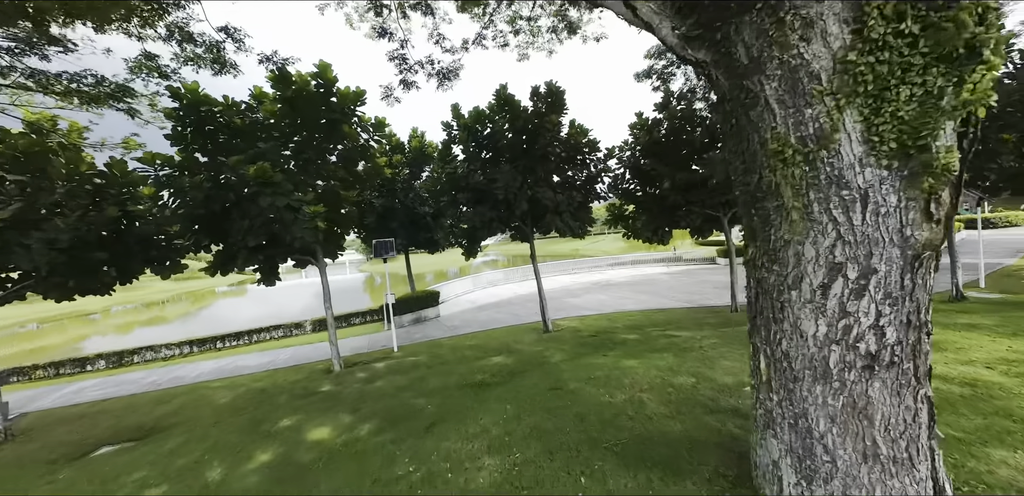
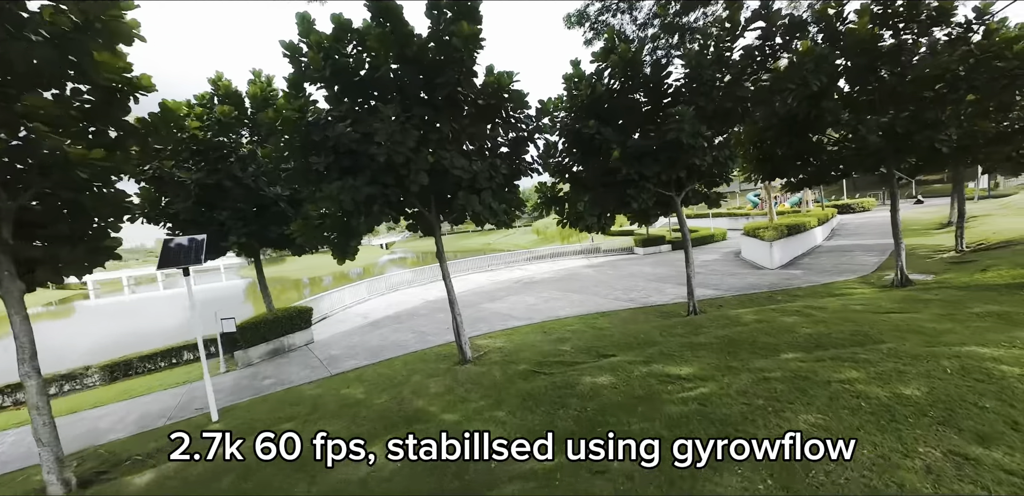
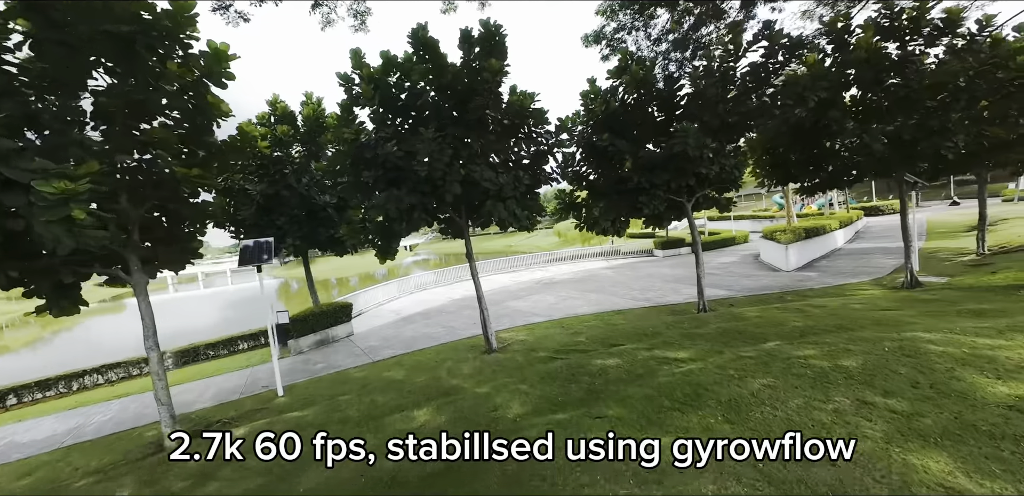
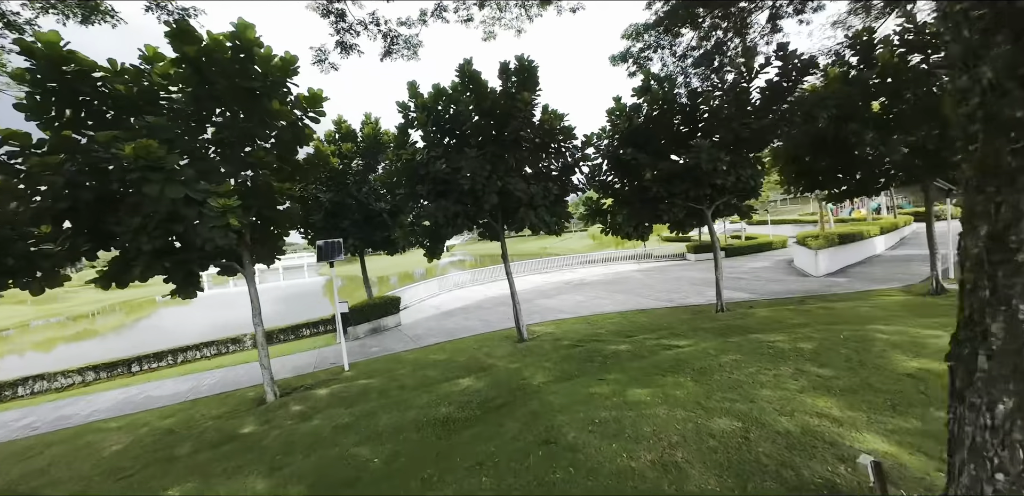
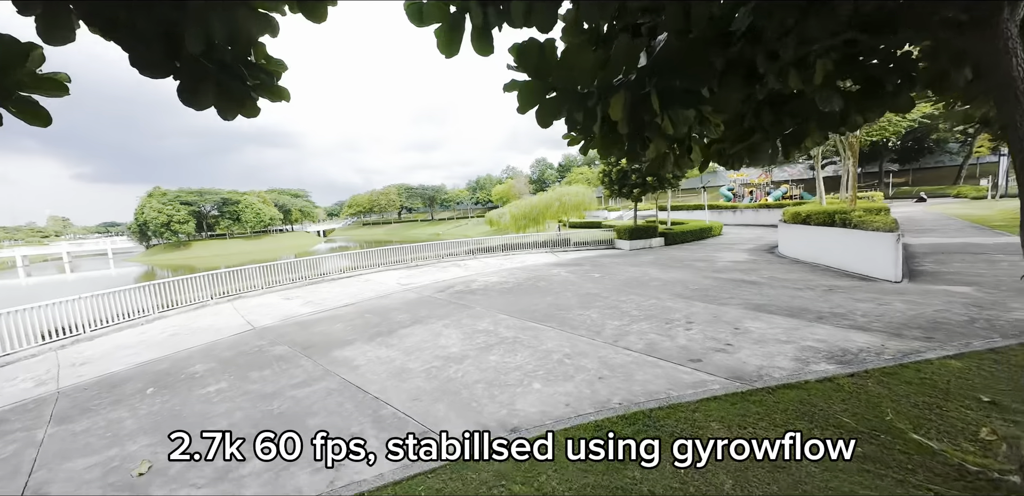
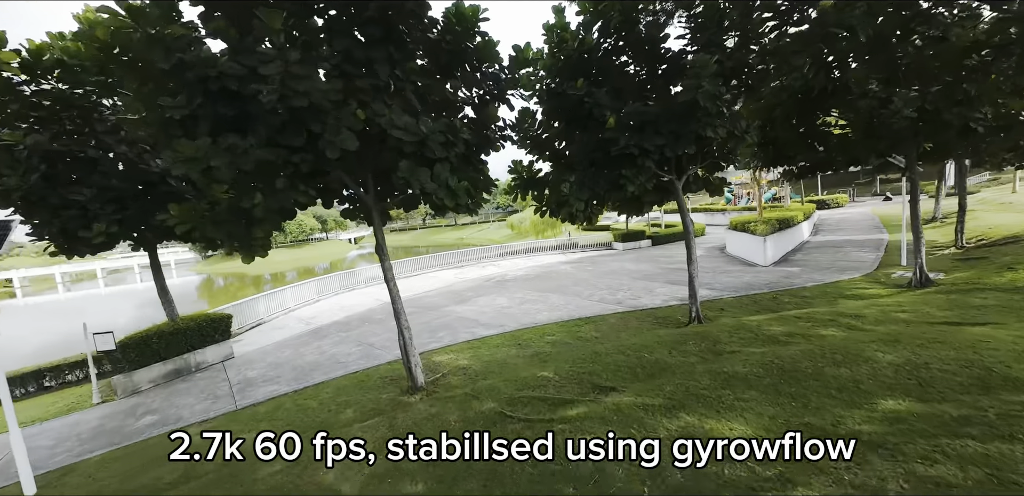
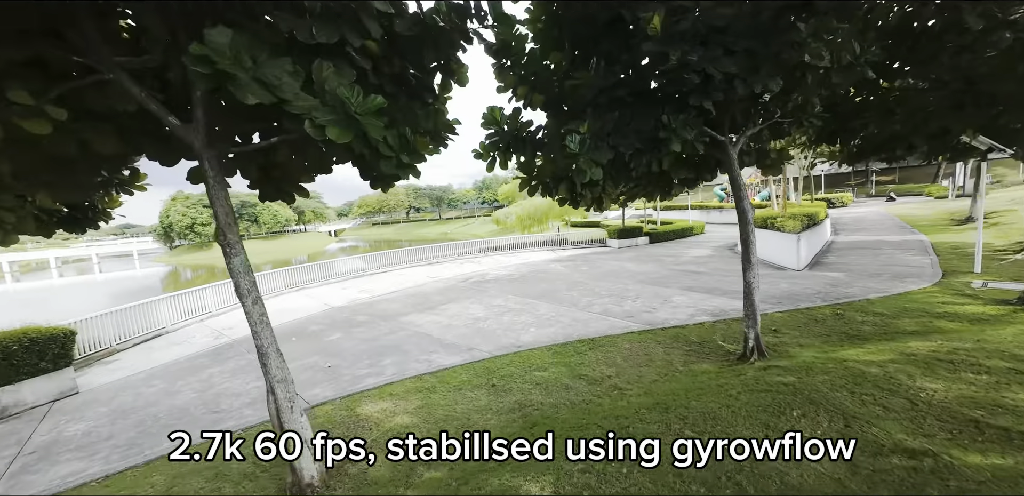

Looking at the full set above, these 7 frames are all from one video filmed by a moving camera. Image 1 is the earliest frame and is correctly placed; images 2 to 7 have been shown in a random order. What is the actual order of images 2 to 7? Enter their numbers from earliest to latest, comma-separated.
4, 3, 2, 6, 7, 5
